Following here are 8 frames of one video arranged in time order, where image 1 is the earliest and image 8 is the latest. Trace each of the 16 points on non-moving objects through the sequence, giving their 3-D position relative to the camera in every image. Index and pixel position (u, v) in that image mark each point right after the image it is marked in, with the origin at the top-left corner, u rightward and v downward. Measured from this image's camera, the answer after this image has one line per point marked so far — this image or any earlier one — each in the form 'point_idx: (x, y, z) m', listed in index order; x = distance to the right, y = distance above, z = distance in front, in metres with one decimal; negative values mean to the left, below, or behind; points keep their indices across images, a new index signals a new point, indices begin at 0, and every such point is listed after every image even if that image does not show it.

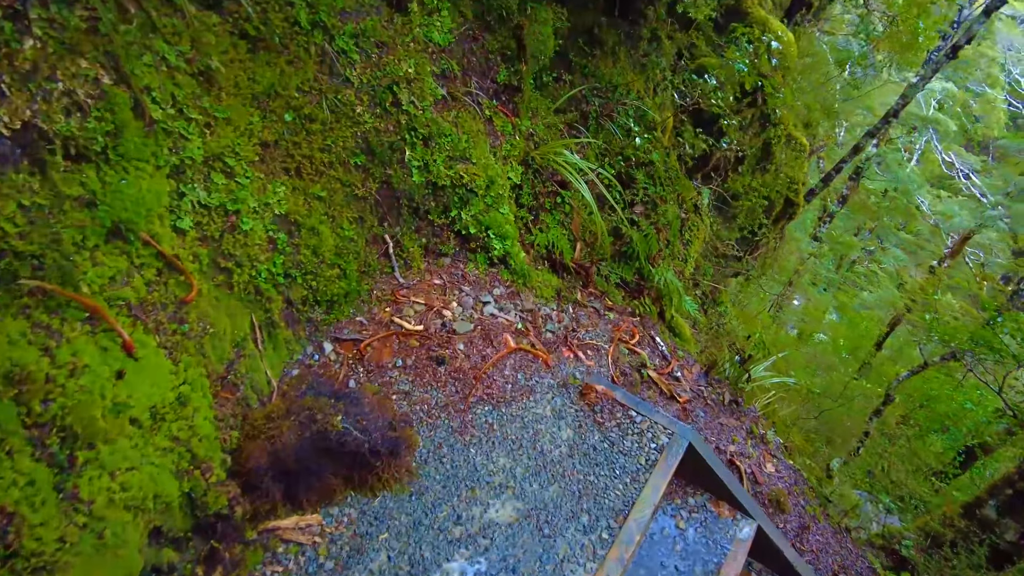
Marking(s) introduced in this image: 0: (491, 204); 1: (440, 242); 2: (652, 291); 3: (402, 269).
0: (-0.1, +0.4, +3.3) m
1: (-0.4, +0.2, +3.2) m
2: (+0.9, 0.0, +4.4) m
3: (-0.5, +0.1, +3.1) m
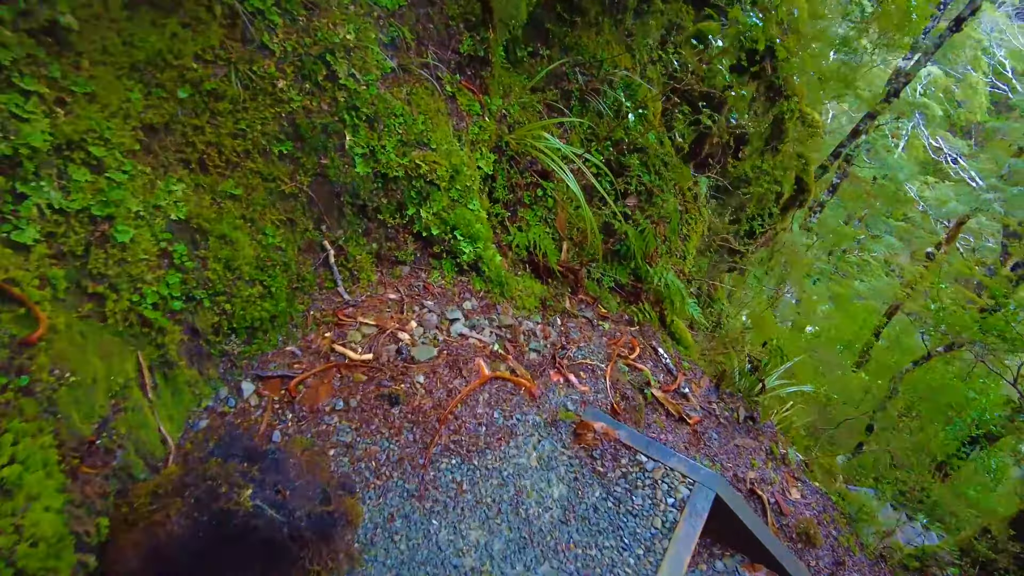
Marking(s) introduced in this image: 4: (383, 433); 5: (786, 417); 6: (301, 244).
0: (-0.2, +0.4, +2.7) m
1: (-0.5, +0.2, +2.6) m
2: (+0.8, 0.0, +3.8) m
3: (-0.6, 0.0, +2.5) m
4: (-0.4, -0.5, +2.0) m
5: (+1.8, -0.8, +4.2) m
6: (-0.8, +0.2, +2.4) m
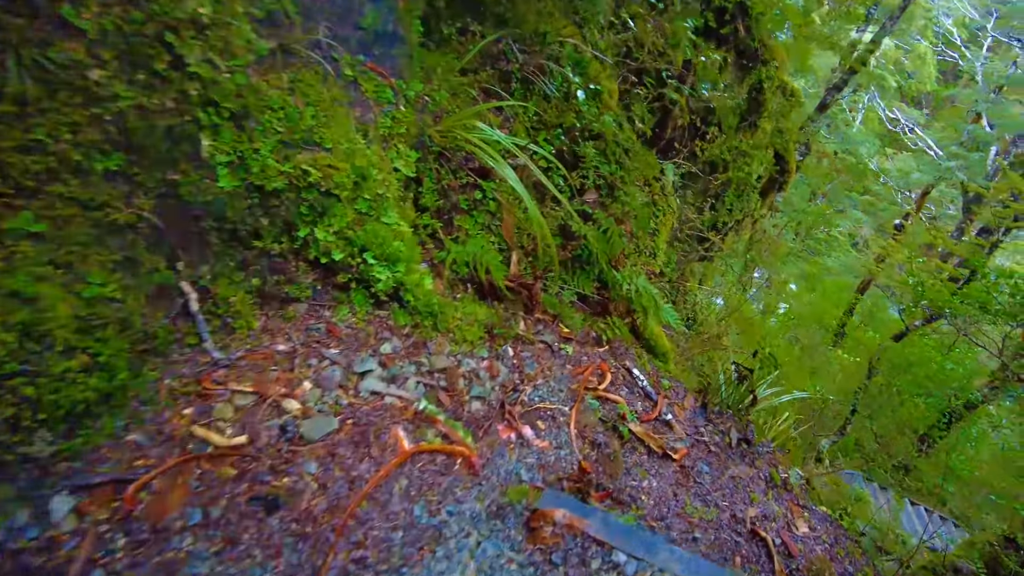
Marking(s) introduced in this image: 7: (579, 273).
0: (-0.5, +0.2, +2.1) m
1: (-0.7, 0.0, +2.0) m
2: (+0.5, -0.1, +3.3) m
3: (-0.8, -0.1, +1.9) m
4: (-0.6, -0.6, +1.5) m
5: (+1.5, -0.8, +3.7) m
6: (-1.0, 0.0, +1.8) m
7: (+0.3, +0.1, +3.2) m
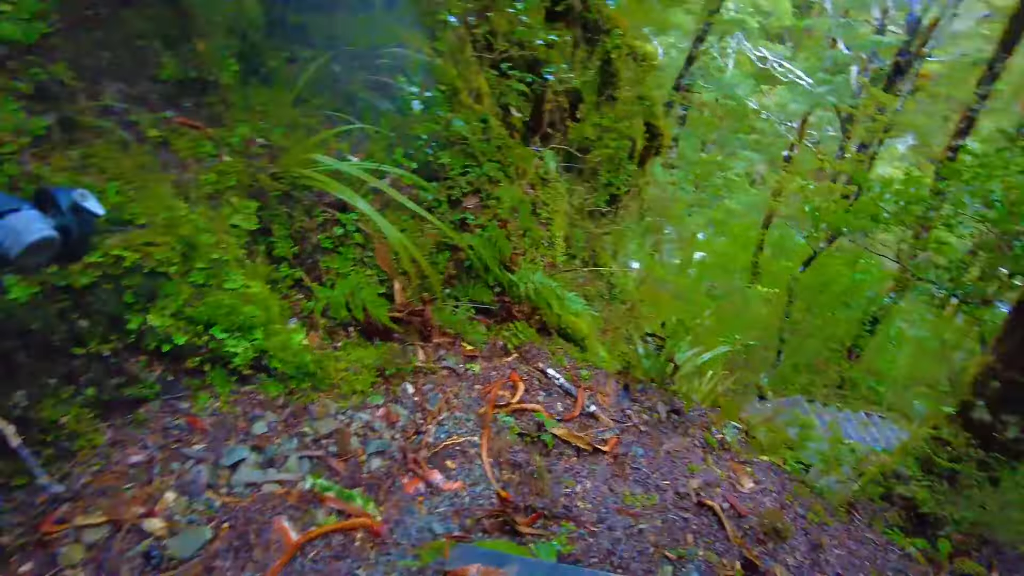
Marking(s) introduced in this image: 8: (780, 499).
0: (-0.9, 0.0, +1.9) m
1: (-1.0, -0.3, +1.8) m
2: (0.0, -0.1, +3.2) m
3: (-1.1, -0.4, +1.6) m
4: (-0.7, -0.8, +1.2) m
5: (+1.1, -0.6, +3.7) m
6: (-1.3, -0.3, +1.5) m
7: (-0.2, 0.0, +3.0) m
8: (+1.2, -1.0, +3.1) m
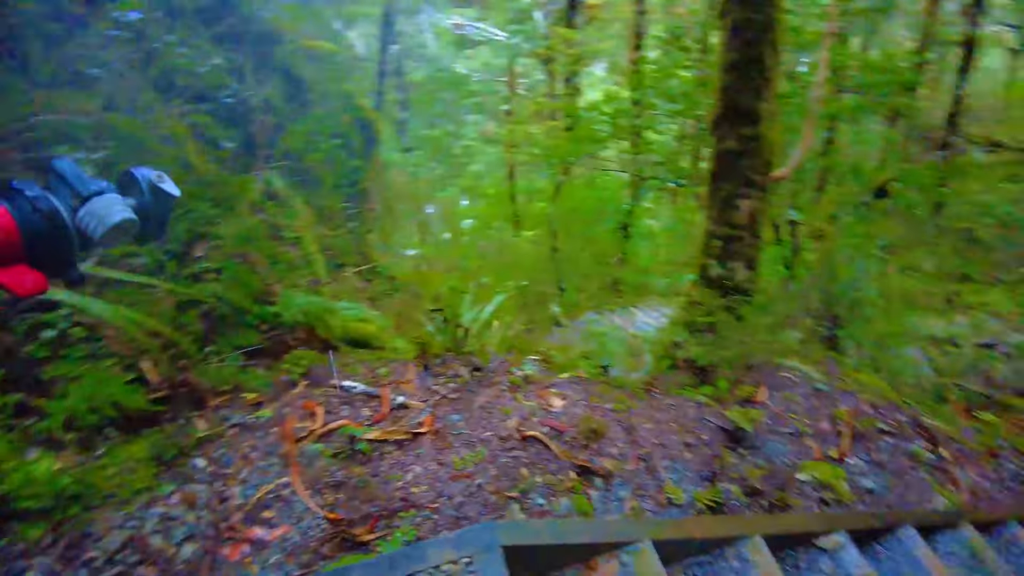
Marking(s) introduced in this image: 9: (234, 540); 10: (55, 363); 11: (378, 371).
0: (-1.5, -0.4, +1.6) m
1: (-1.5, -0.7, +1.4) m
2: (-1.0, -0.2, +3.1) m
3: (-1.5, -0.9, +1.3) m
4: (-0.8, -1.1, +1.1) m
5: (-0.1, -0.3, +3.9) m
6: (-1.6, -0.8, +1.1) m
7: (-1.2, -0.2, +2.9) m
8: (+0.4, -0.6, +3.4) m
9: (-0.8, -0.7, +1.8) m
10: (-1.5, -0.3, +2.2) m
11: (-0.6, -0.4, +3.1) m
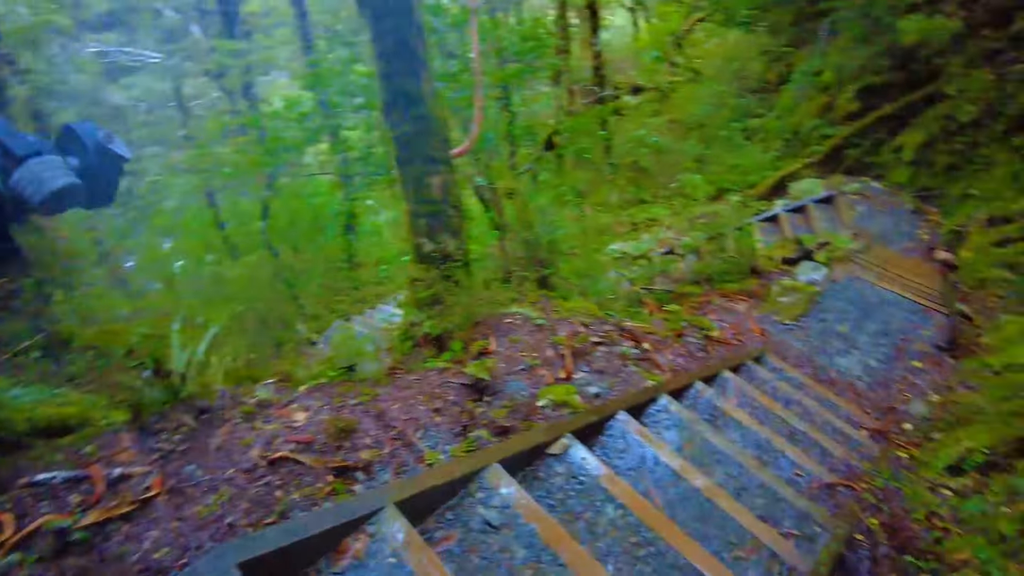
0: (-2.0, -0.8, +1.0) m
1: (-1.9, -1.1, +0.9) m
2: (-2.2, -0.6, +2.5) m
3: (-1.7, -1.3, +0.7) m
4: (-1.0, -1.3, +0.8) m
5: (-1.6, -0.5, +3.7) m
6: (-1.8, -1.3, +0.5) m
7: (-2.3, -0.6, +2.3) m
8: (-0.9, -0.6, +3.4) m
9: (-1.4, -0.9, +1.5) m
10: (-2.3, -0.7, +1.5) m
11: (-1.8, -0.7, +2.7) m
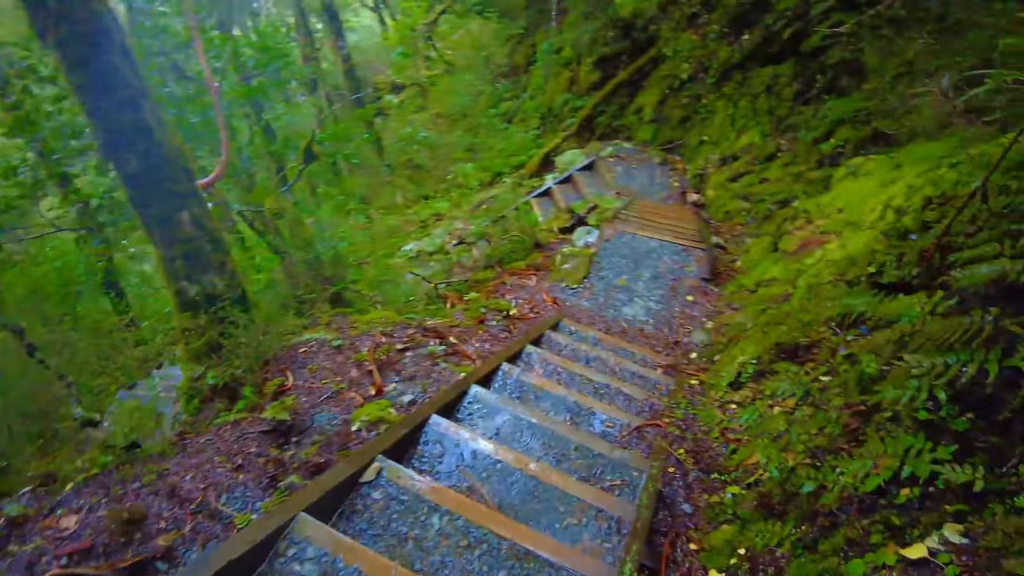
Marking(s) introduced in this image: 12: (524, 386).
0: (-2.1, -1.3, +0.3) m
1: (-1.9, -1.6, +0.2) m
2: (-2.7, -1.2, +1.7) m
3: (-1.6, -1.7, +0.2) m
4: (-1.0, -1.5, +0.4) m
5: (-2.5, -0.9, +3.0) m
6: (-1.6, -1.7, -0.1) m
7: (-2.7, -1.2, +1.5) m
8: (-1.8, -0.9, +2.9) m
9: (-1.6, -1.3, +1.0) m
10: (-2.5, -1.3, +0.7) m
11: (-2.4, -1.2, +2.0) m
12: (+0.1, -0.6, +3.7) m
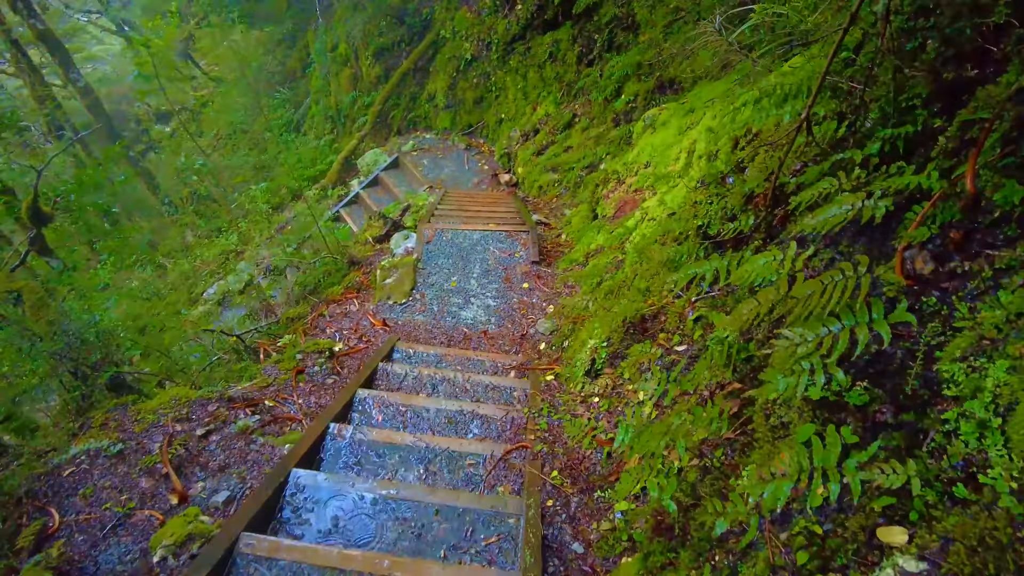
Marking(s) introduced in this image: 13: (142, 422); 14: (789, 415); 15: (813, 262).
0: (-1.7, -1.9, -0.7) m
1: (-1.5, -2.1, -0.7) m
2: (-2.7, -1.9, +0.5) m
3: (-1.2, -2.2, -0.7) m
4: (-0.7, -1.9, -0.3) m
5: (-2.9, -1.7, +1.8) m
6: (-1.2, -2.1, -0.9) m
7: (-2.6, -2.0, +0.3) m
8: (-2.2, -1.5, +1.9) m
9: (-1.4, -1.8, +0.1) m
10: (-2.3, -2.0, -0.4) m
11: (-2.5, -1.9, +0.9) m
12: (-0.7, -0.7, +3.1) m
13: (-2.1, -0.7, +3.7) m
14: (+0.8, -0.4, +1.9) m
15: (+1.0, +0.1, +2.1) m
